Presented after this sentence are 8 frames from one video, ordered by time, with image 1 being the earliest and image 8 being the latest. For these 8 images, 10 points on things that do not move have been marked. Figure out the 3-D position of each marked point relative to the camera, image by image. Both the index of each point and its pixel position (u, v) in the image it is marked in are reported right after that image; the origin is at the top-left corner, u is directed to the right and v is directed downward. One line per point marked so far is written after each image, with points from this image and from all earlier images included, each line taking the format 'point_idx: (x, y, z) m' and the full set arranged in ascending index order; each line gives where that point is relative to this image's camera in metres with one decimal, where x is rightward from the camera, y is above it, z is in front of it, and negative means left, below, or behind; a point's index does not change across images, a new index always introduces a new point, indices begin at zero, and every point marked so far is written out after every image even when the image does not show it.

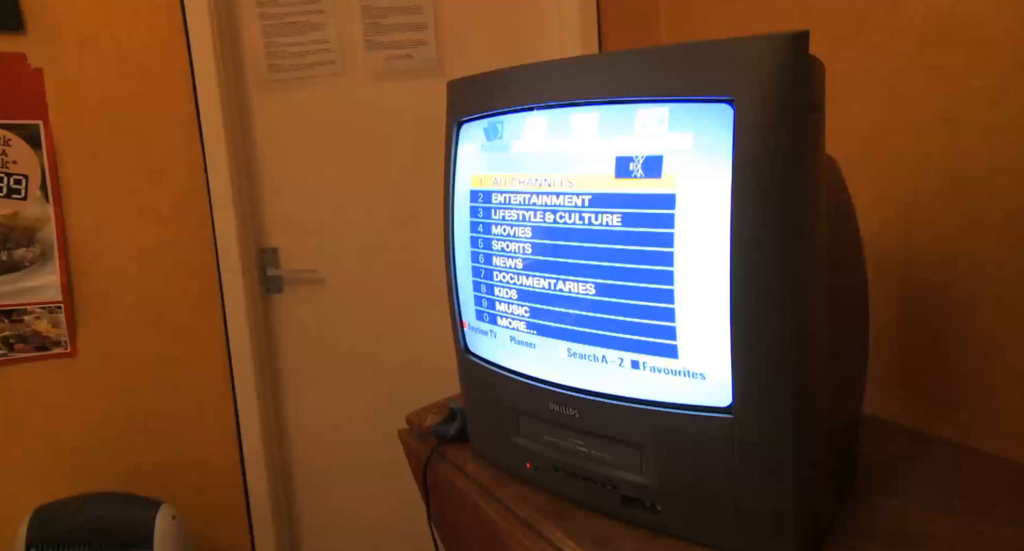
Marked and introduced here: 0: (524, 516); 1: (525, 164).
0: (0.0, -0.3, +0.9) m
1: (0.0, +0.1, +0.9) m
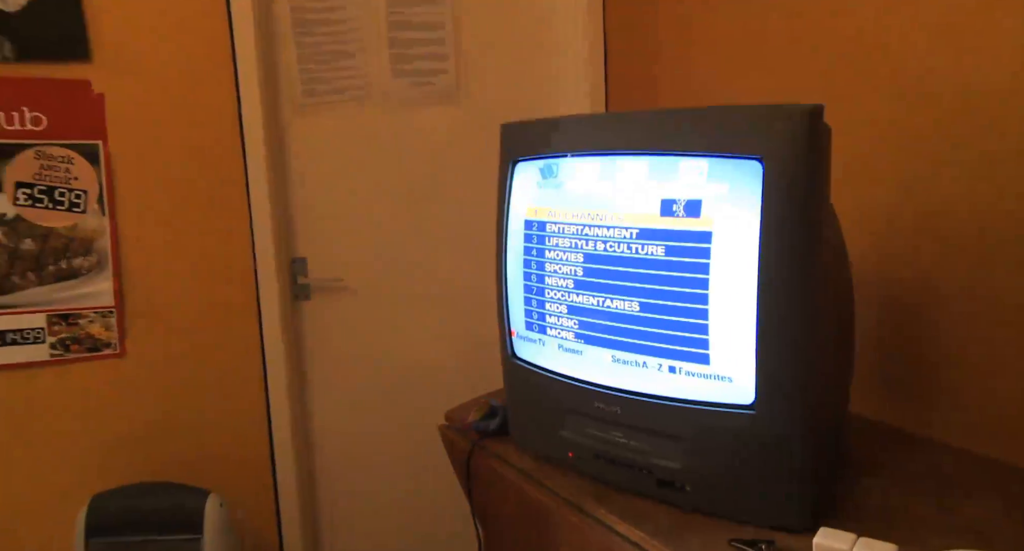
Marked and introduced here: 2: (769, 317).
0: (+0.1, -0.3, +1.0) m
1: (+0.1, +0.1, +1.0) m
2: (+0.3, 0.0, +0.9) m
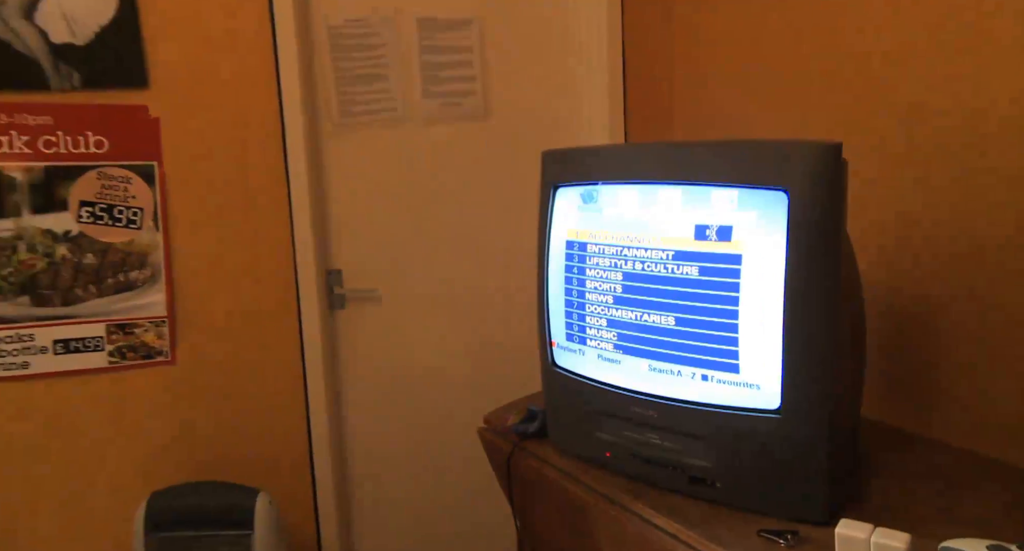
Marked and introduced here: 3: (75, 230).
0: (+0.1, -0.3, +1.1) m
1: (+0.2, +0.1, +1.1) m
2: (+0.4, -0.1, +1.0) m
3: (-1.0, +0.1, +1.7) m
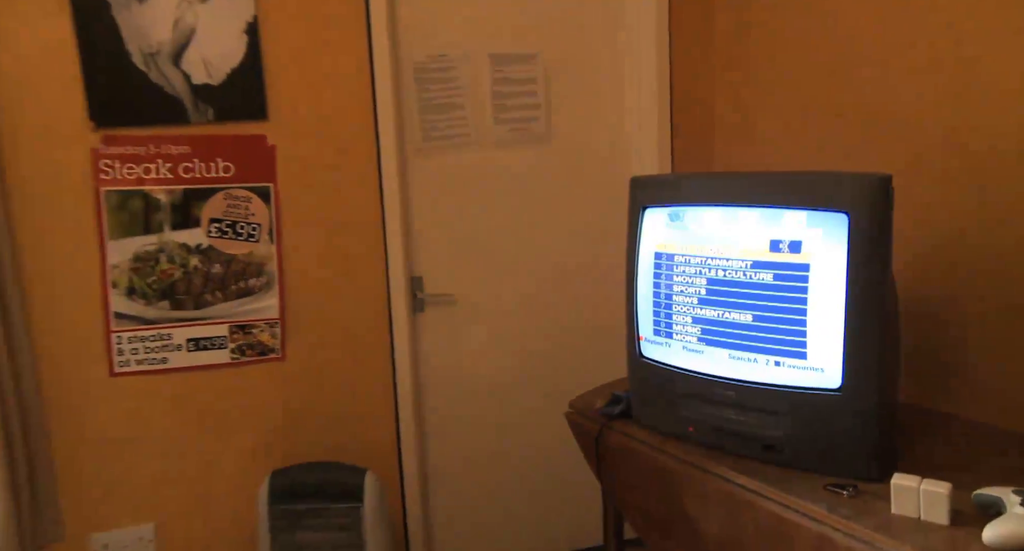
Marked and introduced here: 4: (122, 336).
0: (+0.3, -0.3, +1.4) m
1: (+0.4, +0.1, +1.4) m
2: (+0.6, -0.1, +1.2) m
3: (-0.8, +0.1, +1.9) m
4: (-1.0, -0.2, +1.9) m
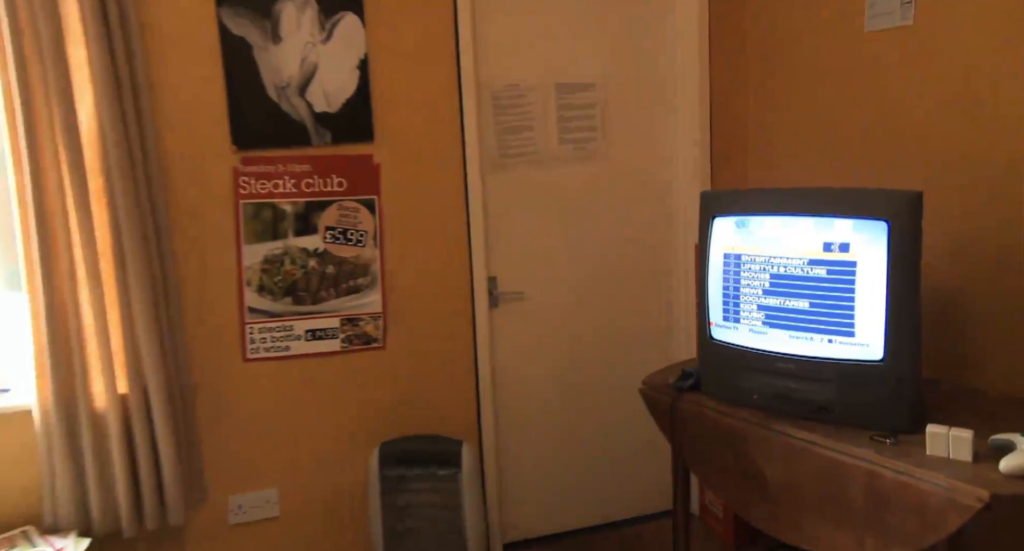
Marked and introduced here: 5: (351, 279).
0: (+0.6, -0.3, +1.7) m
1: (+0.6, +0.1, +1.7) m
2: (+0.8, -0.1, +1.5) m
3: (-0.6, +0.1, +2.3) m
4: (-0.8, -0.2, +2.2) m
5: (-0.5, 0.0, +2.3) m
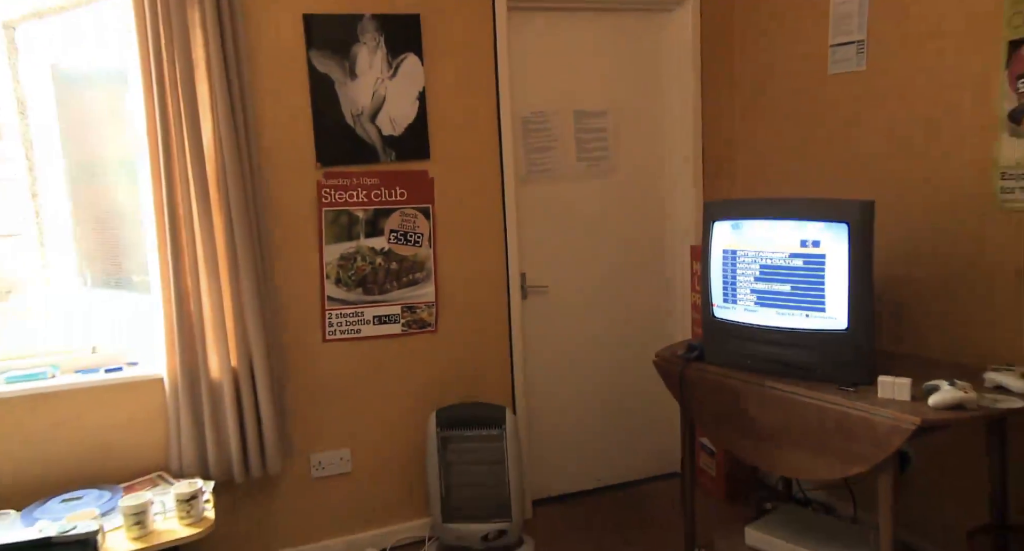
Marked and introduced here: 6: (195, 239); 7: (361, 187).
0: (+0.7, -0.3, +2.2) m
1: (+0.7, +0.1, +2.2) m
2: (+0.9, 0.0, +2.0) m
3: (-0.5, +0.1, +2.7) m
4: (-0.6, -0.1, +2.6) m
5: (-0.4, 0.0, +2.7) m
6: (-1.0, +0.1, +2.3) m
7: (-0.5, +0.3, +2.6) m
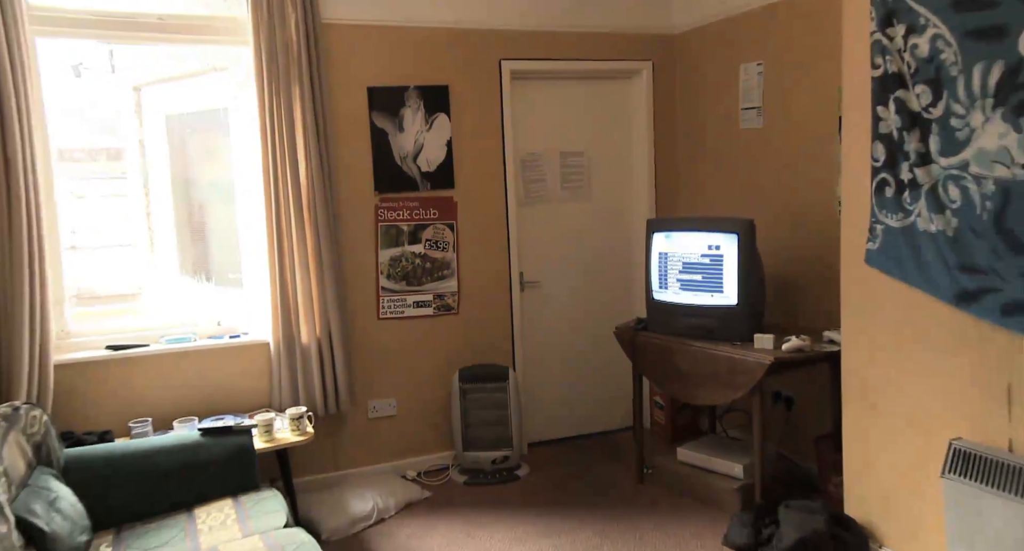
0: (+0.7, -0.3, +3.2) m
1: (+0.7, +0.1, +3.2) m
2: (+0.9, 0.0, +3.1) m
3: (-0.4, +0.1, +3.7) m
4: (-0.6, -0.1, +3.7) m
5: (-0.4, 0.0, +3.8) m
6: (-1.0, +0.1, +3.4) m
7: (-0.5, +0.3, +3.7) m
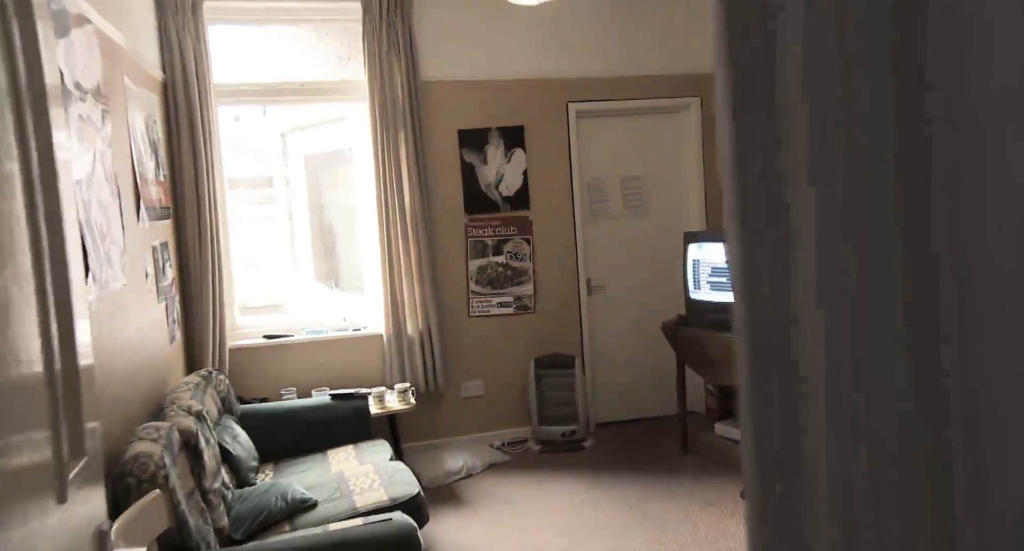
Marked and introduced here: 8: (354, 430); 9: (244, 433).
0: (+1.0, -0.3, +3.9) m
1: (+1.0, +0.1, +3.9) m
2: (+1.2, 0.0, +3.7) m
3: (0.0, +0.1, +4.6) m
4: (-0.2, -0.2, +4.5) m
5: (0.0, 0.0, +4.6) m
6: (-0.6, +0.1, +4.3) m
7: (-0.1, +0.3, +4.5) m
8: (-0.8, -0.8, +3.6) m
9: (-1.2, -0.7, +3.3) m
